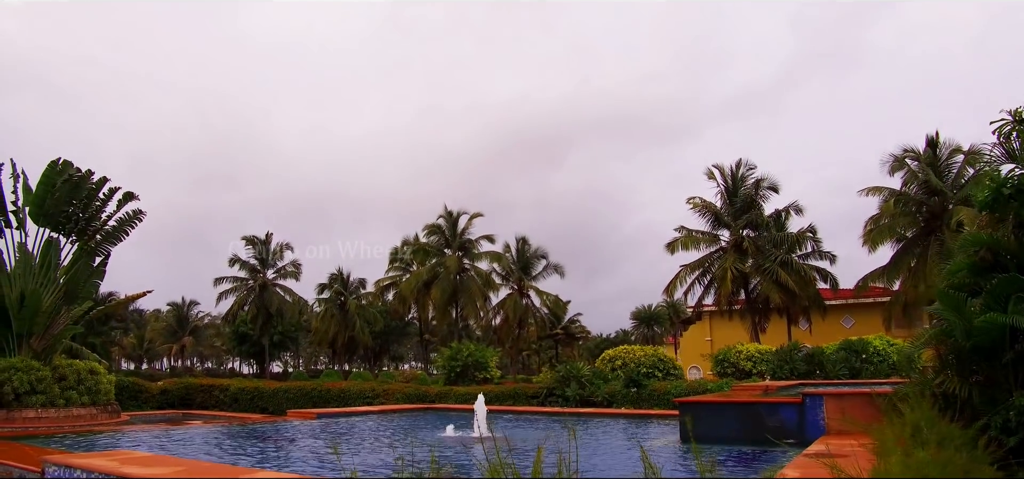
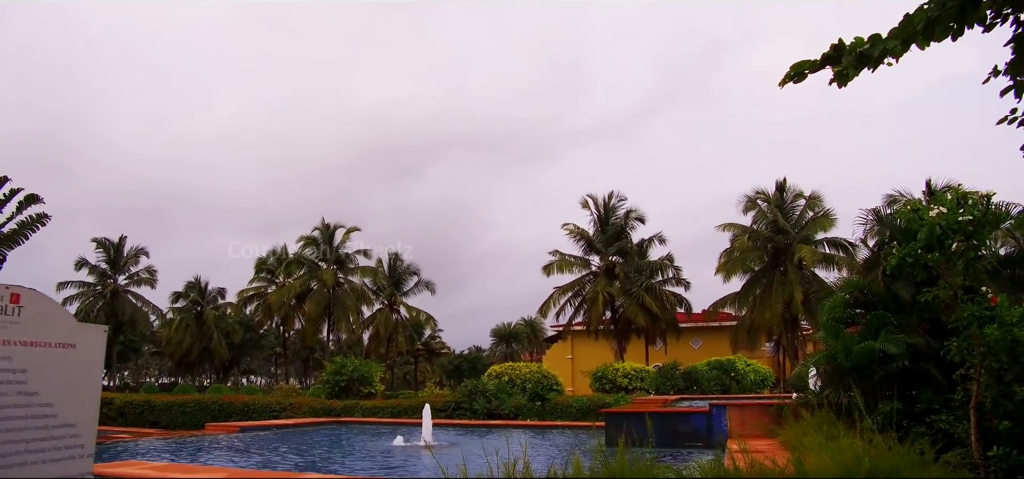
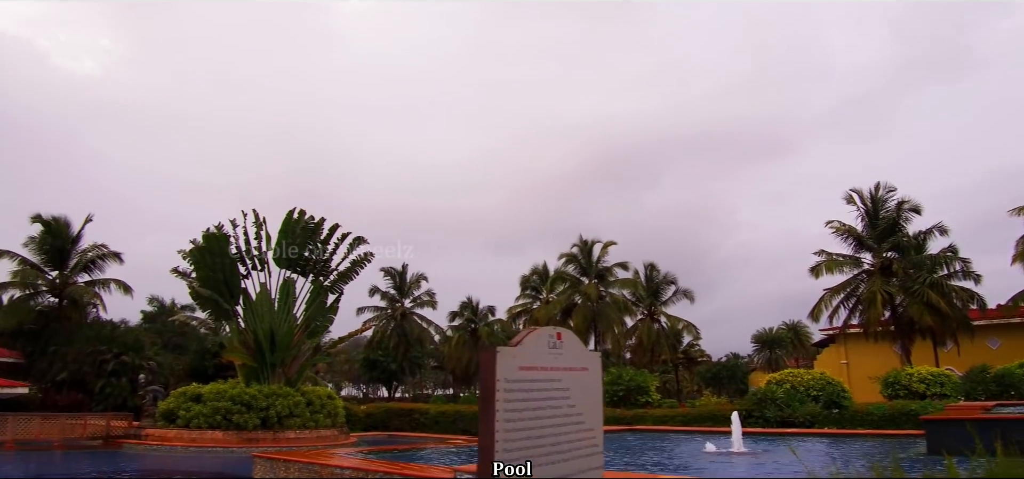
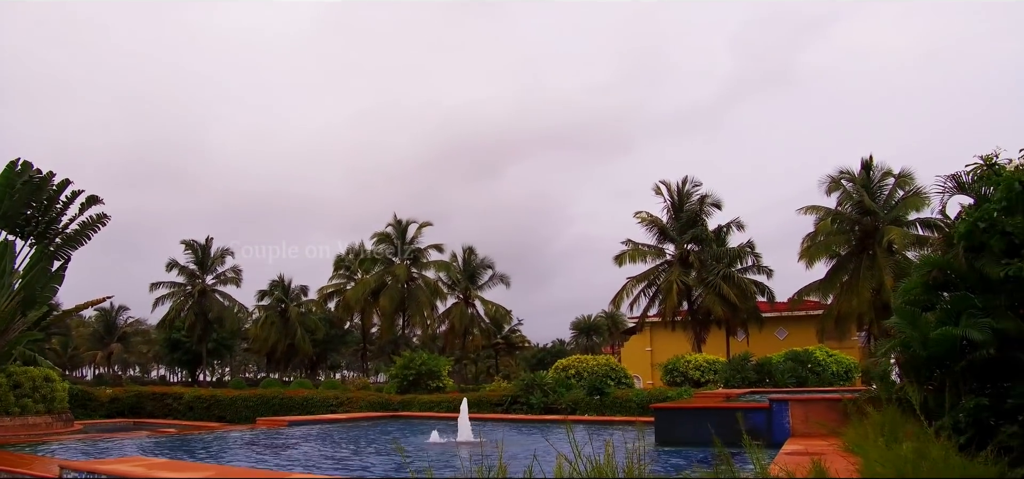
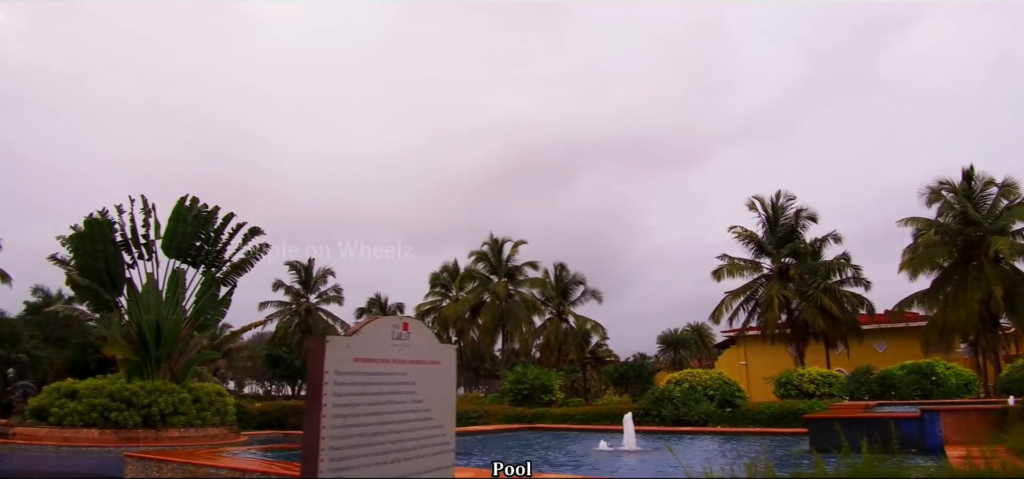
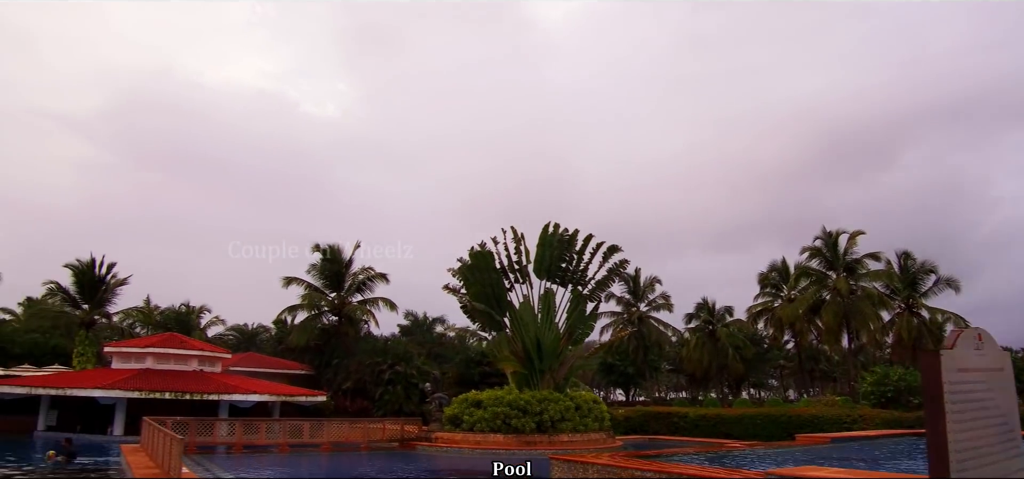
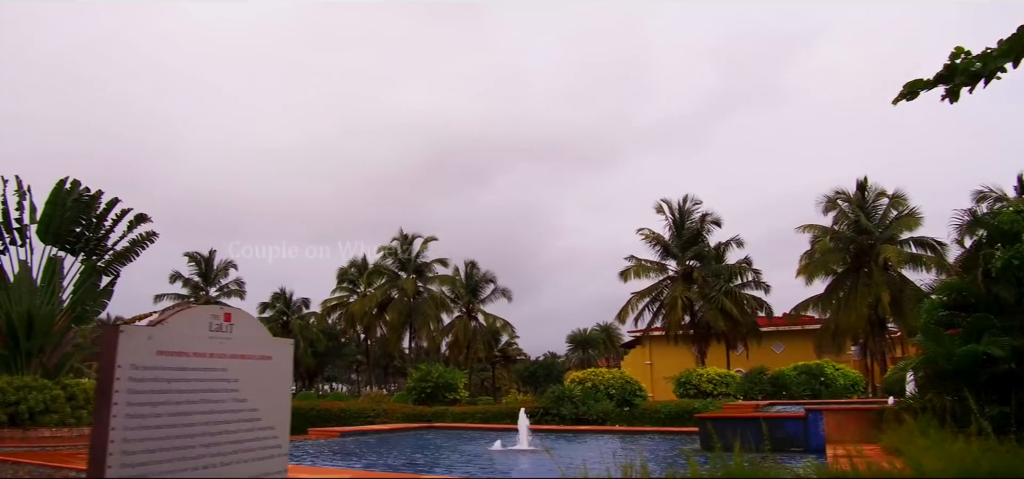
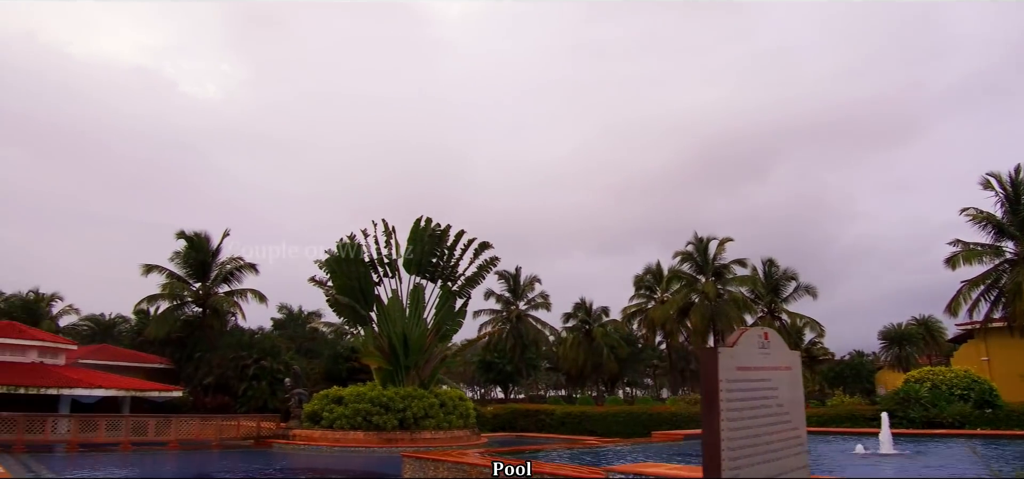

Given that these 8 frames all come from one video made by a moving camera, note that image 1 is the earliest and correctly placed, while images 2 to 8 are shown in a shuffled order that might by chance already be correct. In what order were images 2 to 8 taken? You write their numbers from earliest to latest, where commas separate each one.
4, 2, 7, 5, 3, 8, 6
